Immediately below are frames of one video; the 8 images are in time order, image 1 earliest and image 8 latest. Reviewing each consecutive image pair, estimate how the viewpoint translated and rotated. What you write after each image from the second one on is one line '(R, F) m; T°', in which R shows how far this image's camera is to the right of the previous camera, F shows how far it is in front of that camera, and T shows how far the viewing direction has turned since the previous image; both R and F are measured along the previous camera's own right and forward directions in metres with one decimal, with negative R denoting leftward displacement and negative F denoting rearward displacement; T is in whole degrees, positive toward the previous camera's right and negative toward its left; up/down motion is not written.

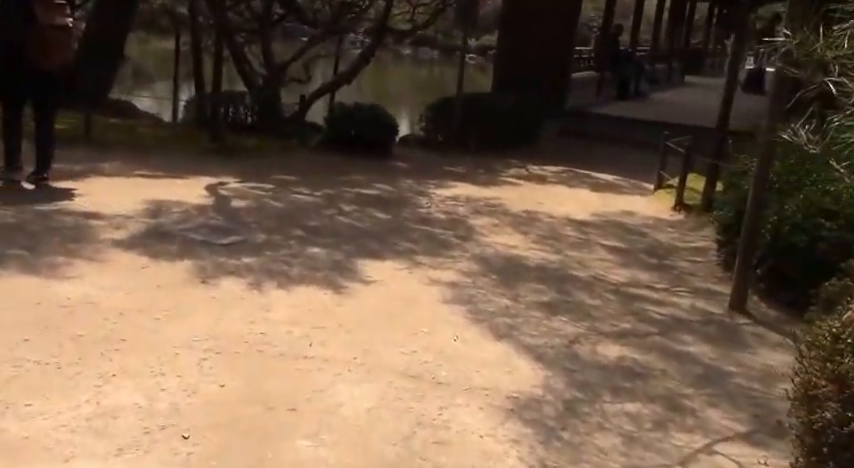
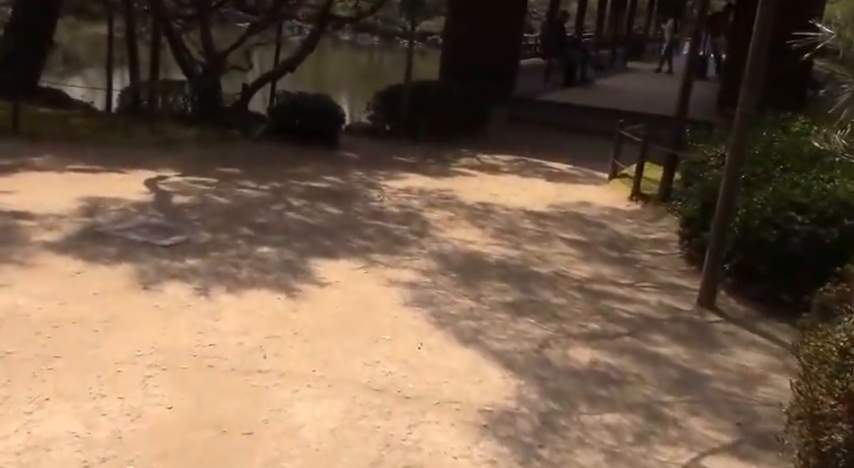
(-0.1, +0.3) m; +4°
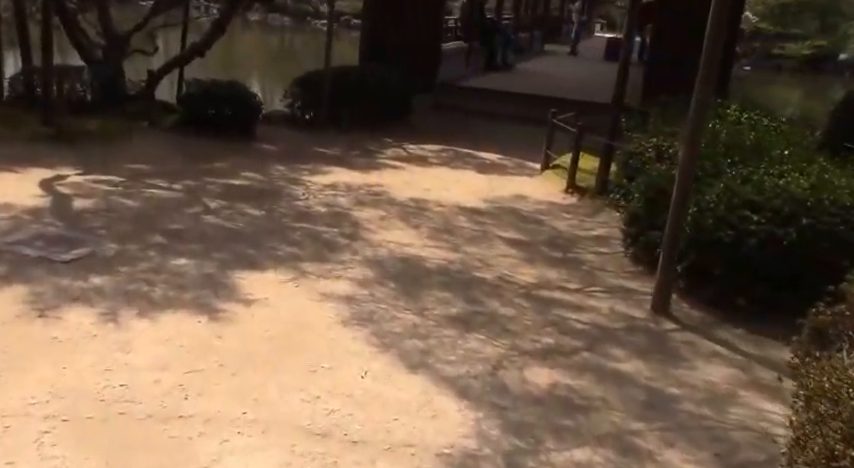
(-0.1, +0.5) m; +6°
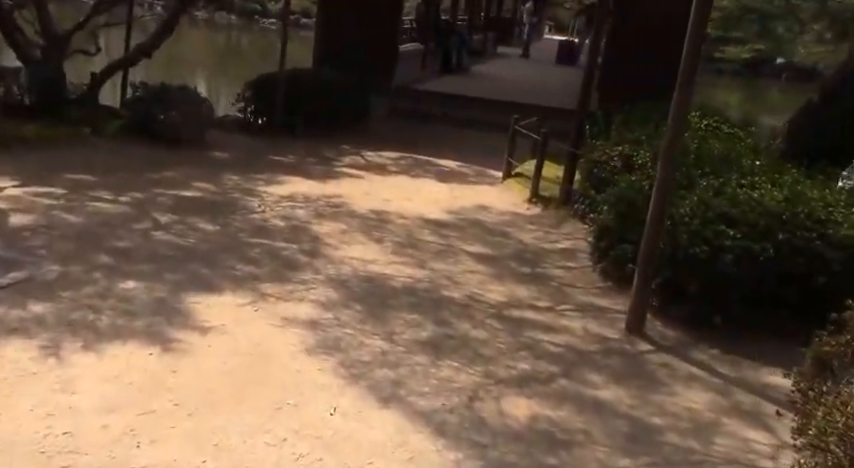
(-0.1, +0.3) m; +3°
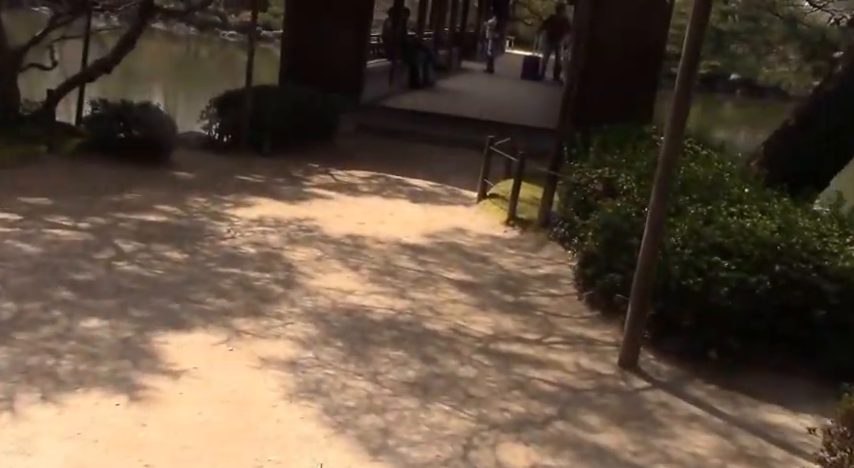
(-0.1, +0.3) m; +3°
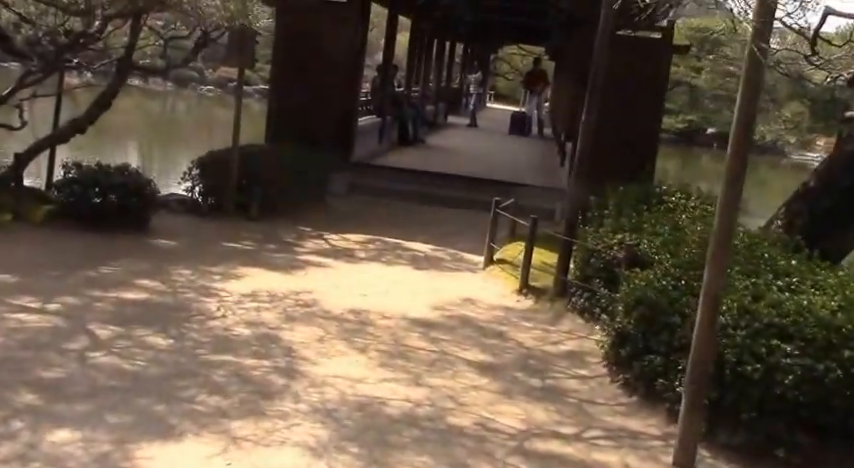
(-0.2, +0.6) m; +1°
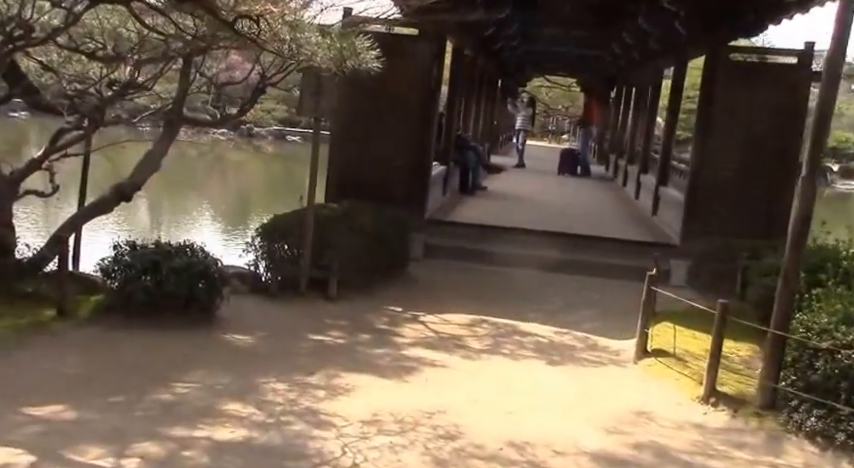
(-0.9, +1.5) m; 0°
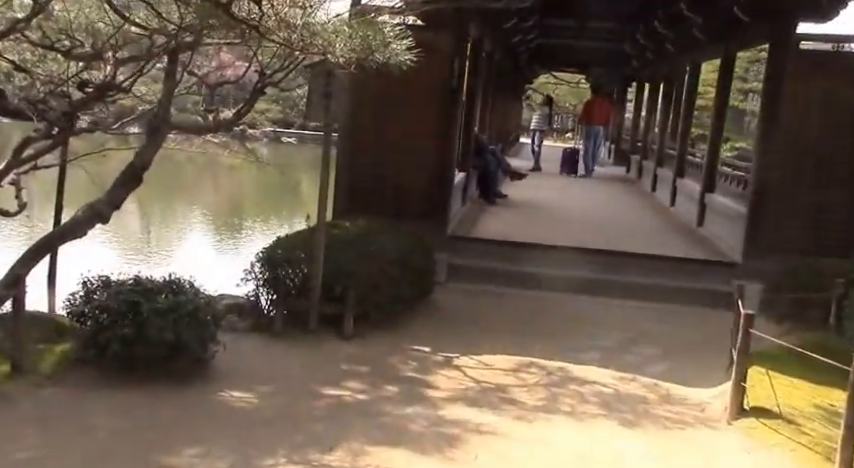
(-0.3, +1.2) m; 0°
